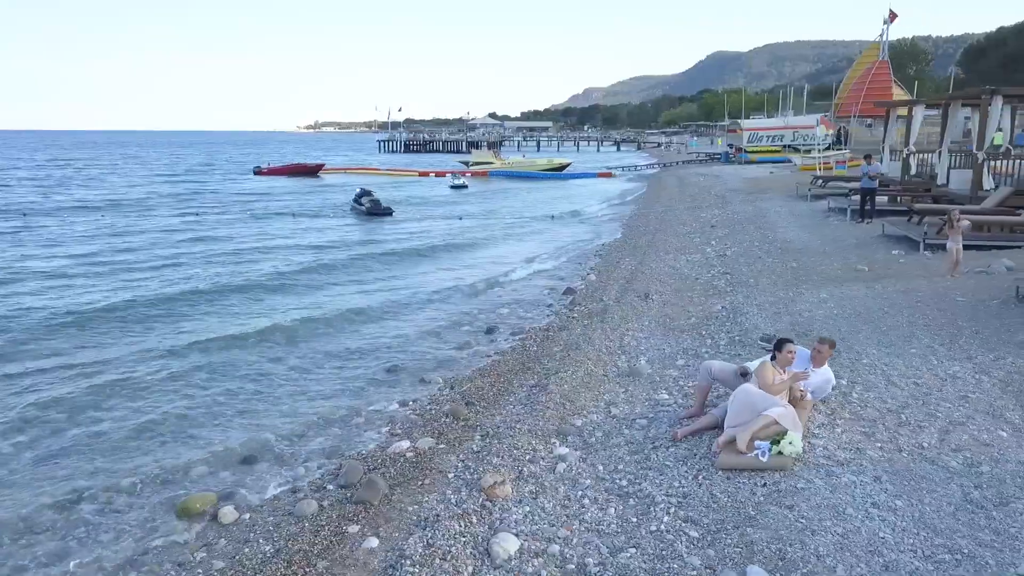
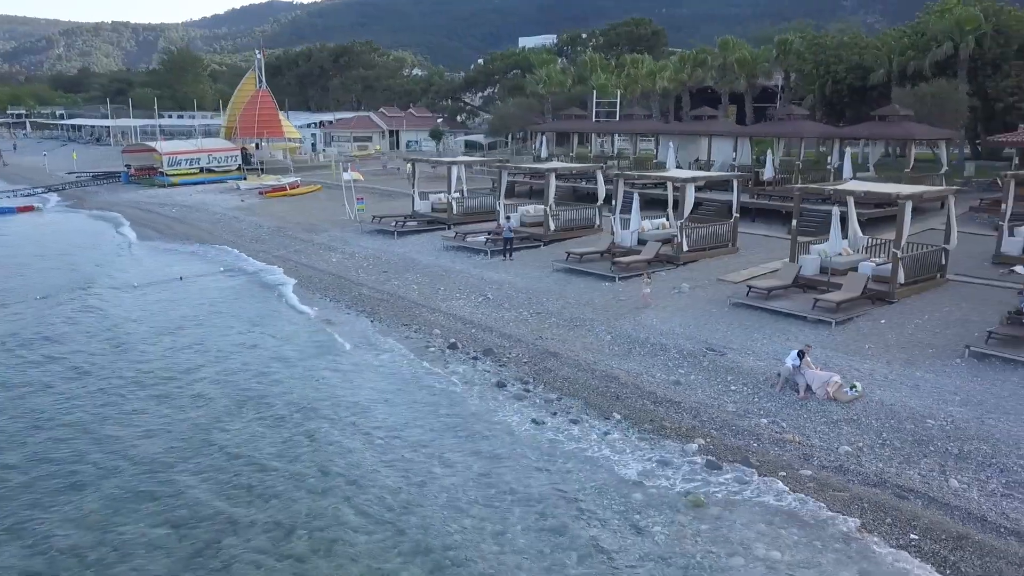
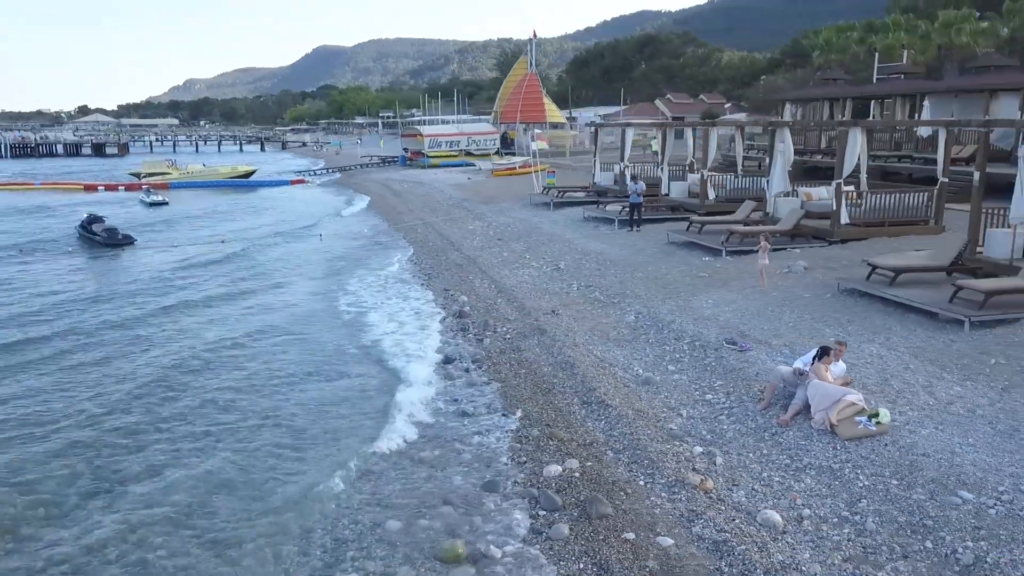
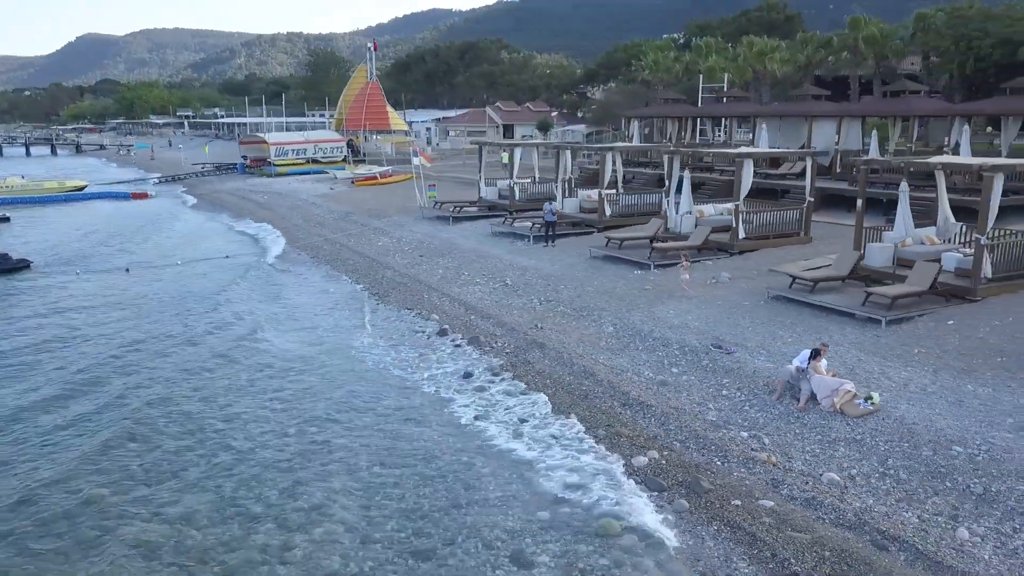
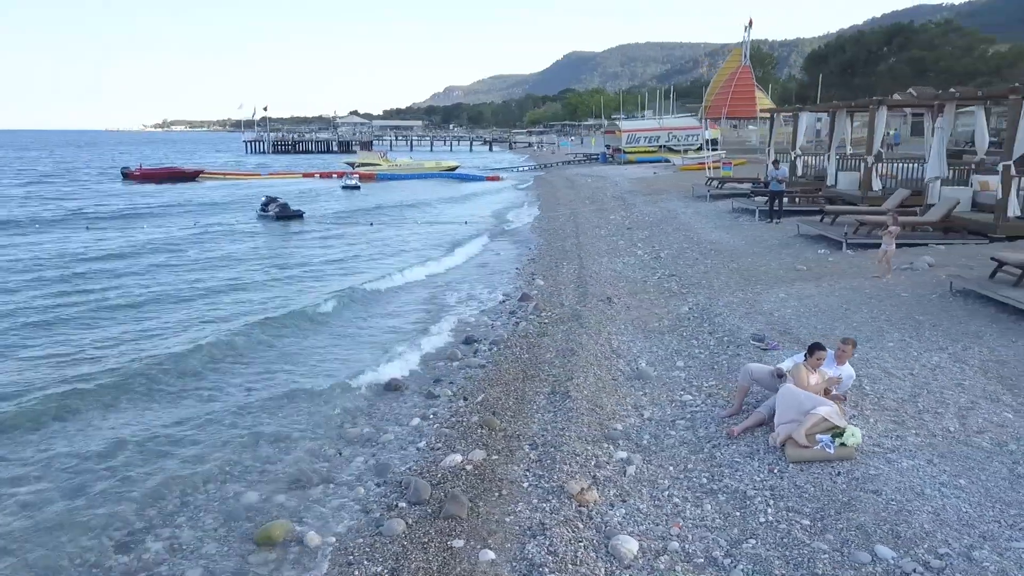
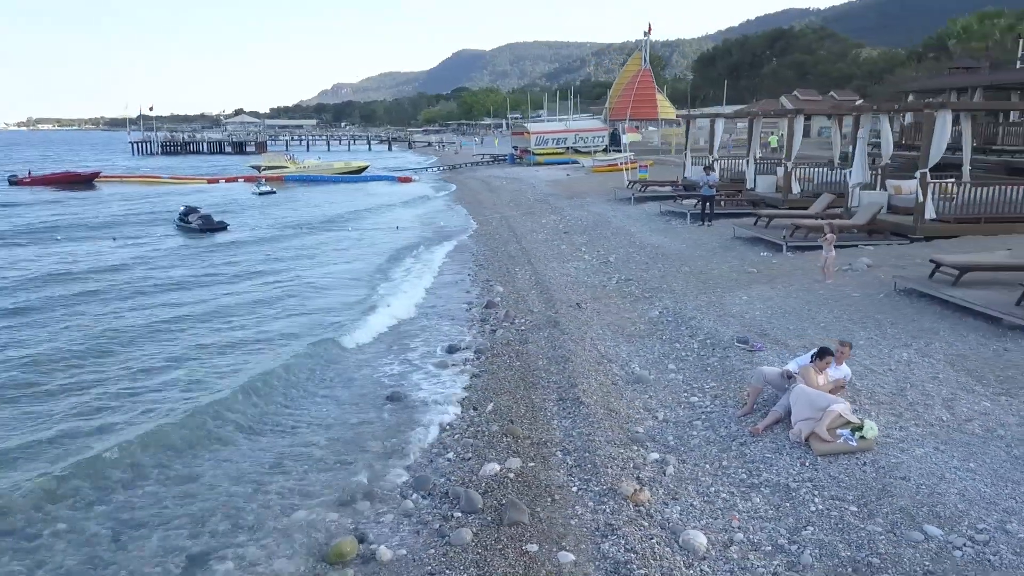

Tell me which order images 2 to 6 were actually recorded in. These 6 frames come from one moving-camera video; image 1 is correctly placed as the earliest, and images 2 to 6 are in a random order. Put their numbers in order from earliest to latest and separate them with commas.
5, 6, 3, 4, 2
